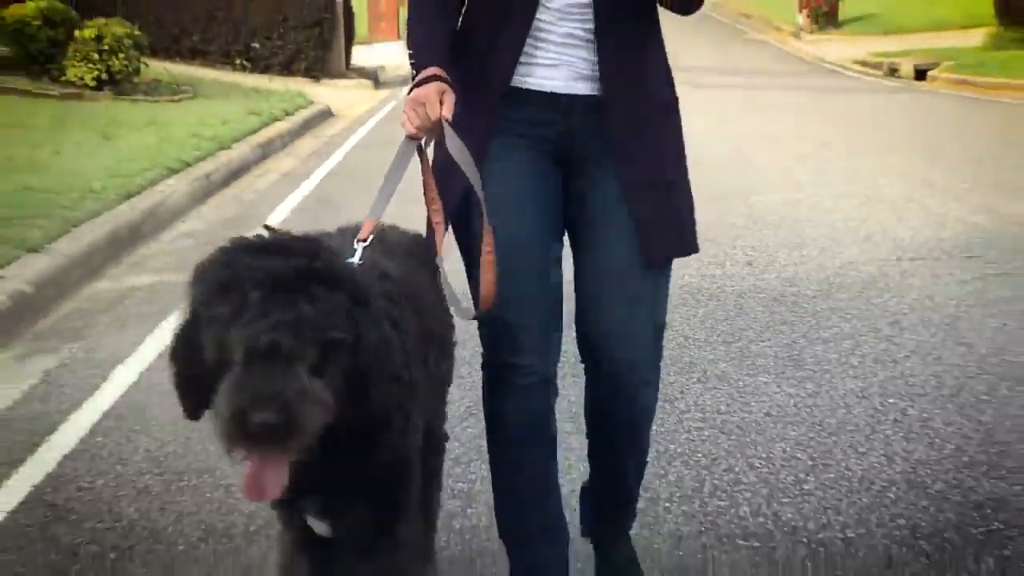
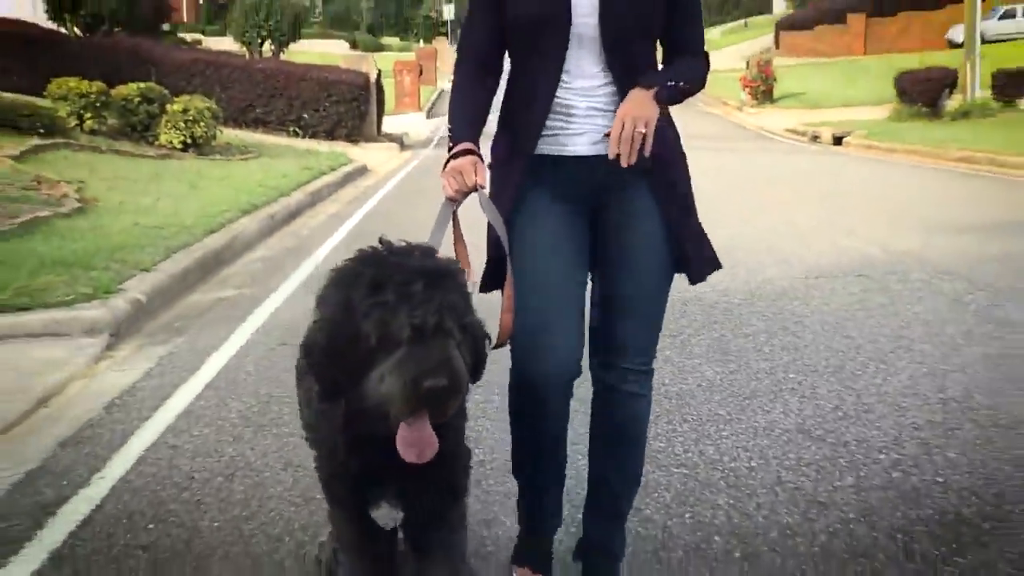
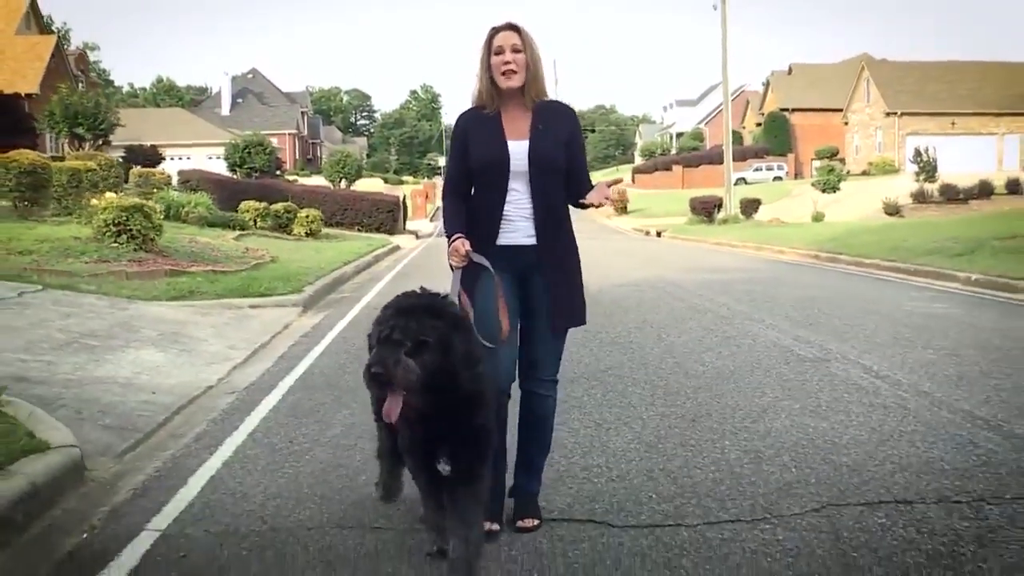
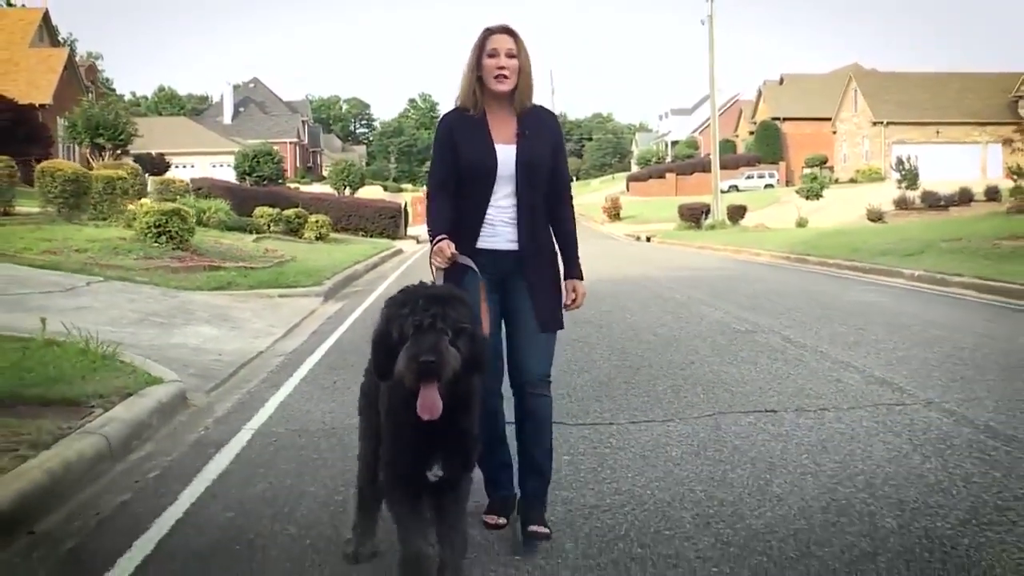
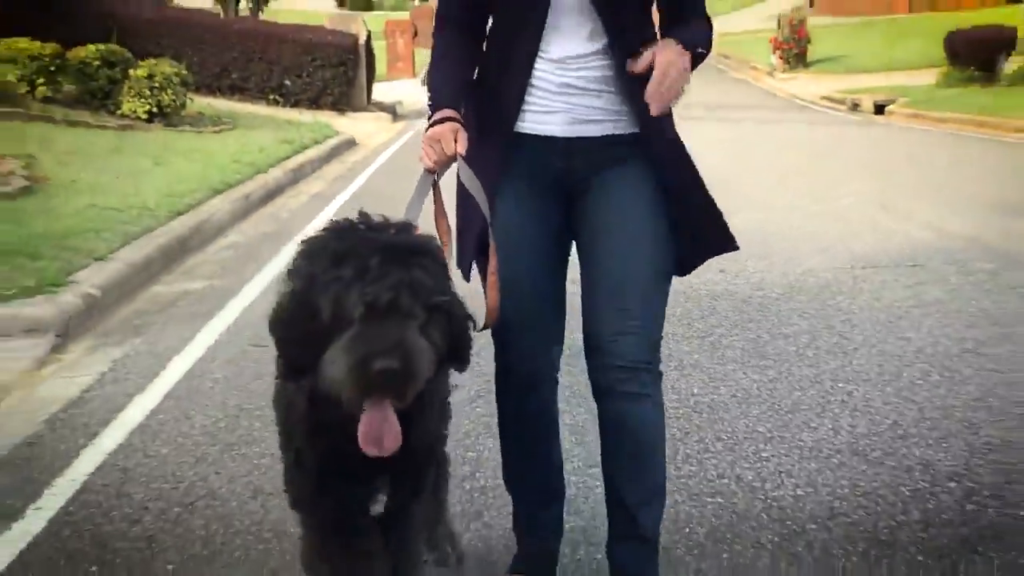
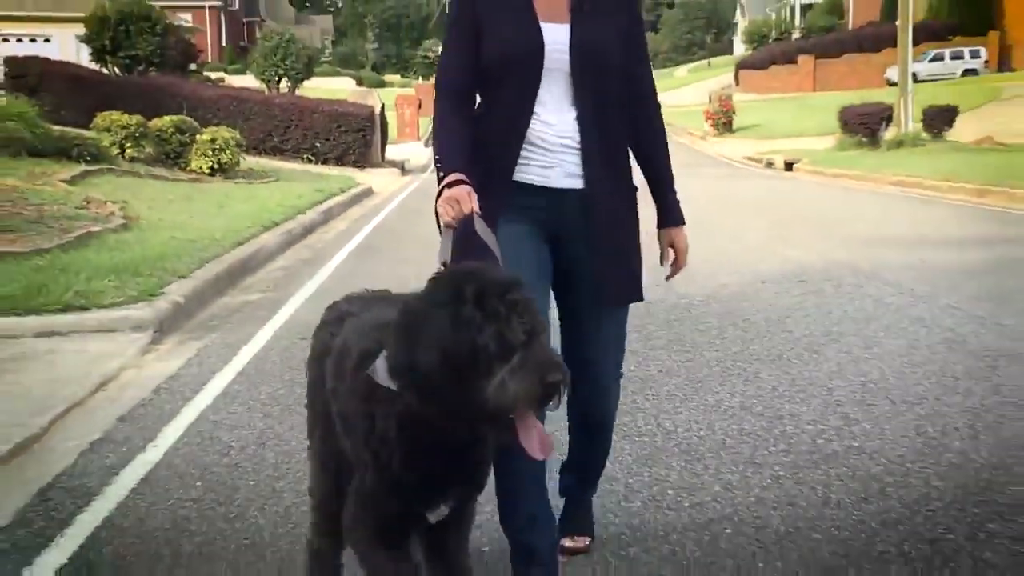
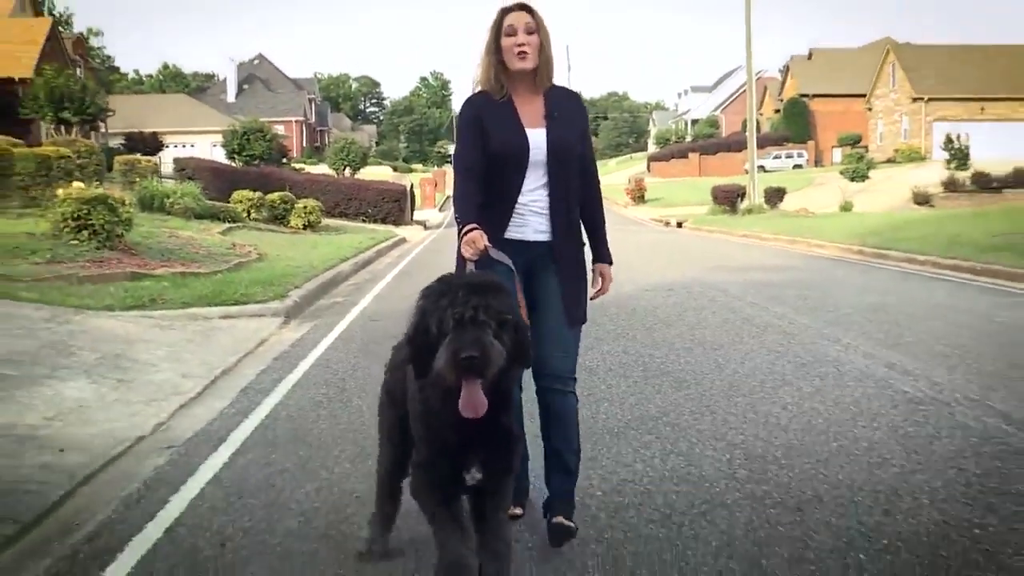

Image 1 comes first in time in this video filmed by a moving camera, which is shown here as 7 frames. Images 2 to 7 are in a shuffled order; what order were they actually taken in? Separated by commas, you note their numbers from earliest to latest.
5, 2, 6, 7, 3, 4
